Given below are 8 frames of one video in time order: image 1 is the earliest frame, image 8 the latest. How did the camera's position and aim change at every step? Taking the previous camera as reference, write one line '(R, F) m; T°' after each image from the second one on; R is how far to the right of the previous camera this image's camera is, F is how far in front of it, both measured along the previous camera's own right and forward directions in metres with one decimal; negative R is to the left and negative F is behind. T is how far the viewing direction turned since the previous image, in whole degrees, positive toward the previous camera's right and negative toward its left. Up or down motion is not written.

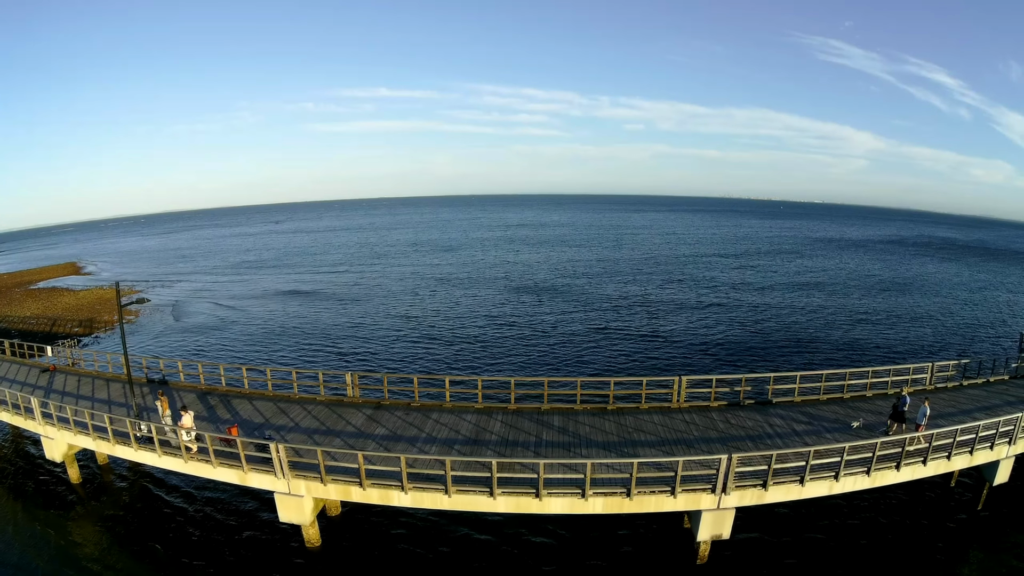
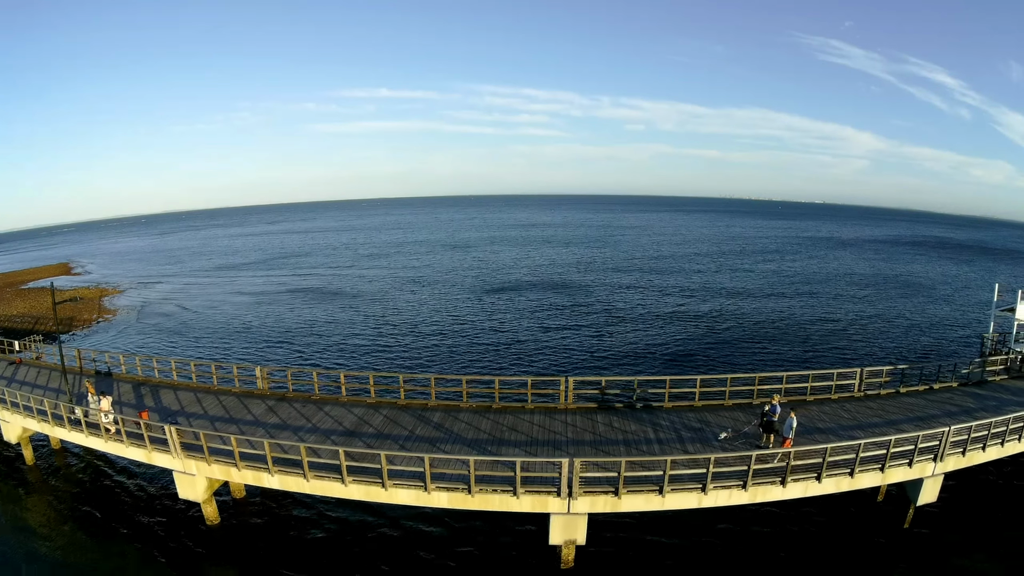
(+3.4, +0.4) m; 0°
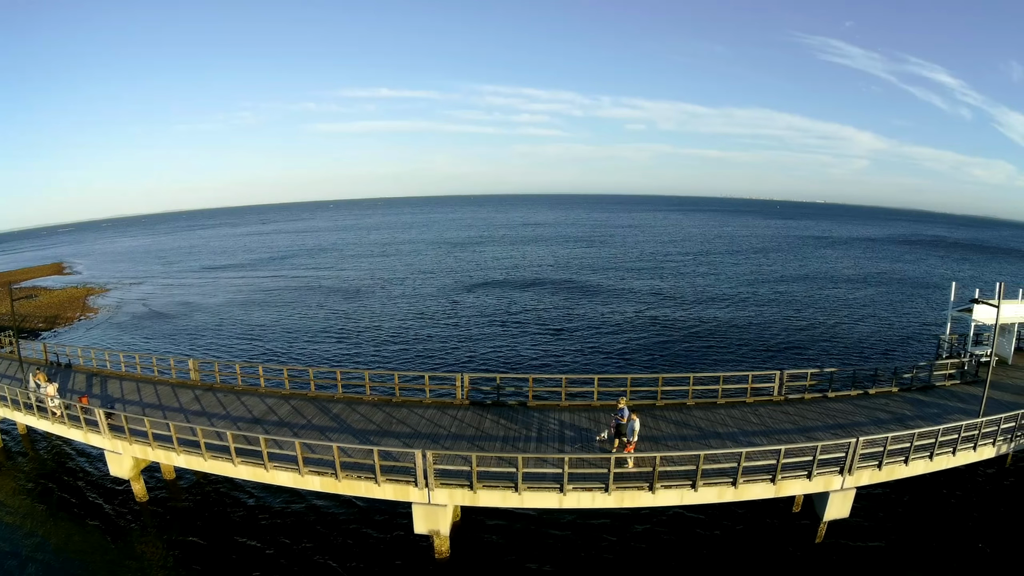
(+3.0, +0.2) m; 0°
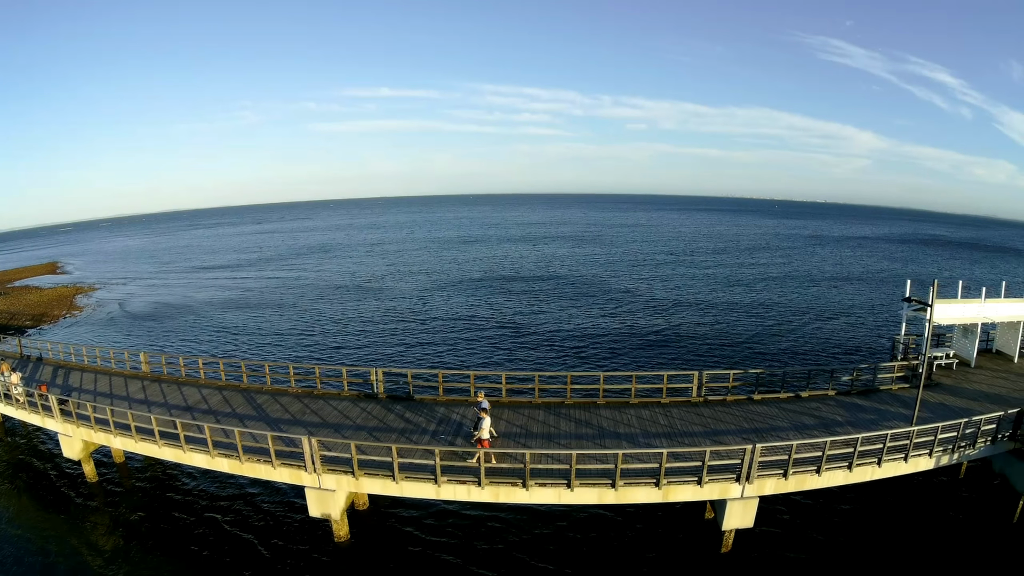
(+2.0, +0.7) m; 0°
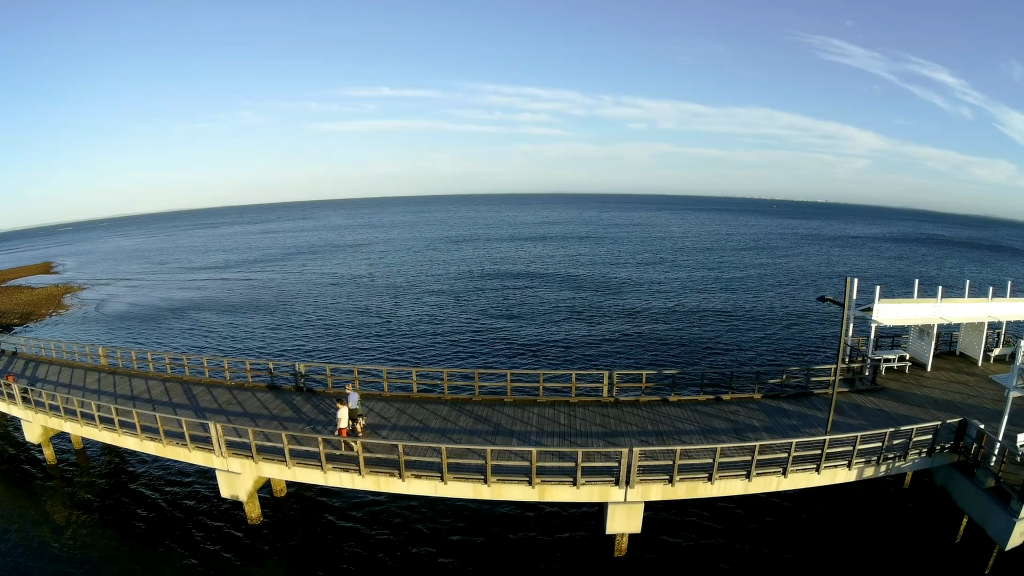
(+2.0, +0.7) m; 0°
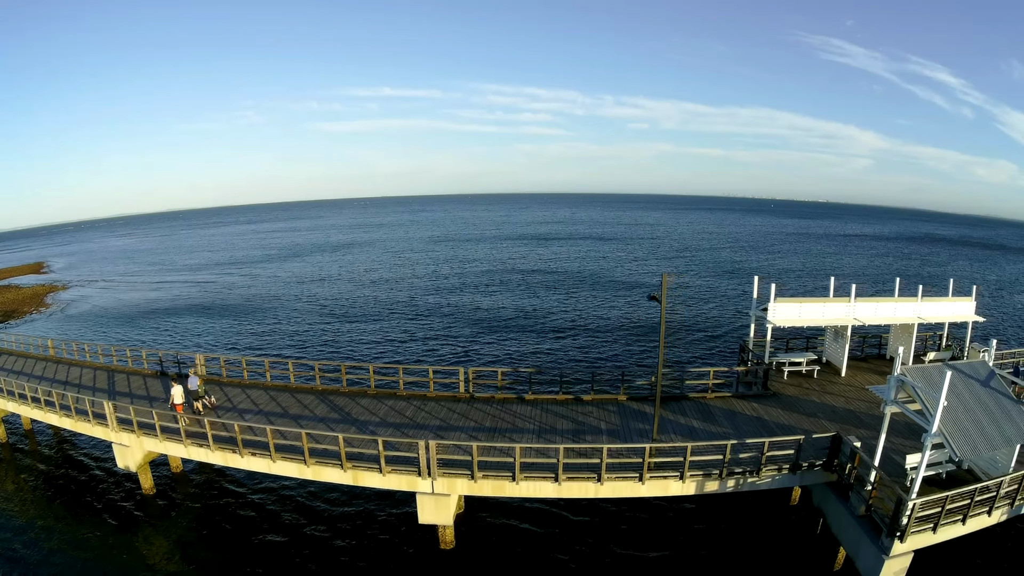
(+3.0, +0.7) m; 0°
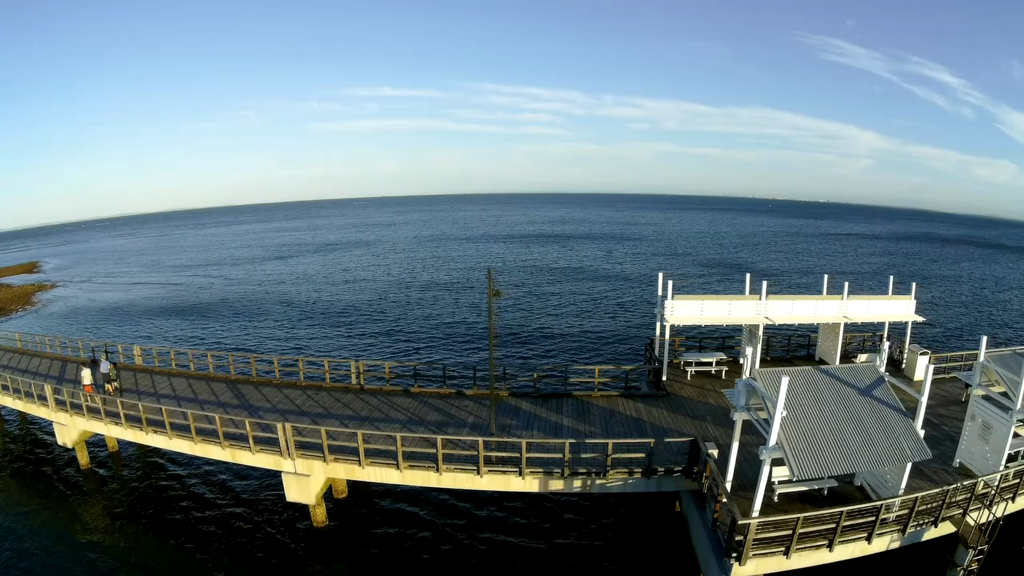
(+2.5, +0.1) m; 0°
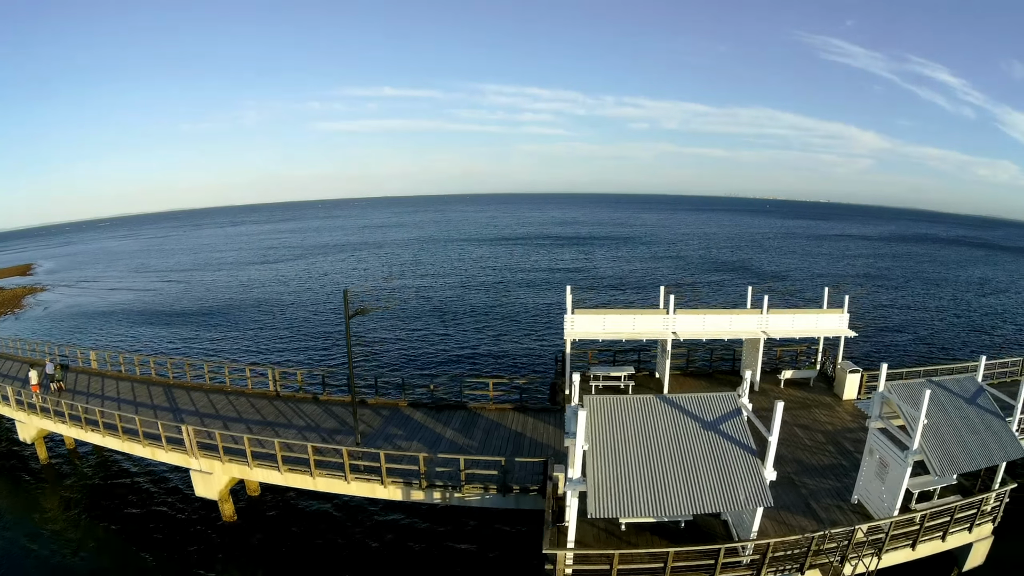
(+2.3, -0.5) m; 0°
